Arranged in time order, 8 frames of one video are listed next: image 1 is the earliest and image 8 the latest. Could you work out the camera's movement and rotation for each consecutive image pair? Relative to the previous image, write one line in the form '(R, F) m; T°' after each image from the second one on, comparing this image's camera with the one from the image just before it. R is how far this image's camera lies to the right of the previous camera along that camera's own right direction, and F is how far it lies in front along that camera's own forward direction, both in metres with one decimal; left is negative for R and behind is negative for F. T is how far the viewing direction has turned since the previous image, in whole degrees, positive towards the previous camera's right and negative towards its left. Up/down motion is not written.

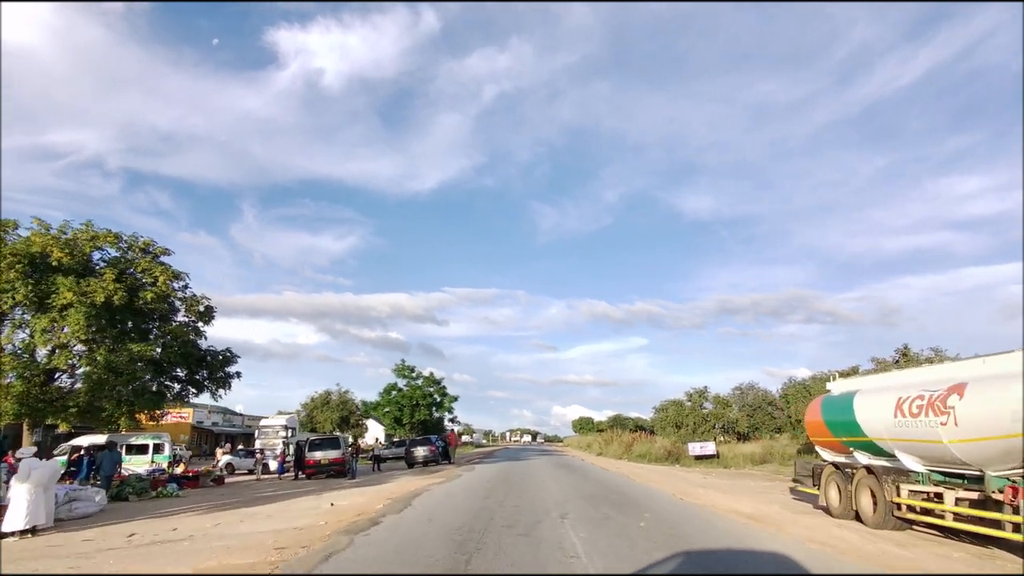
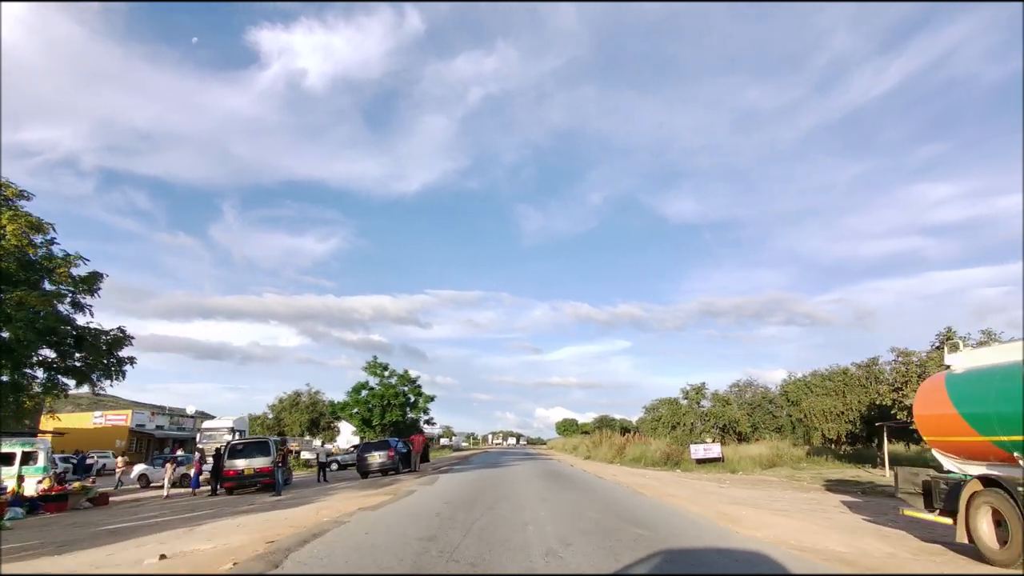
(+0.3, +6.0) m; +1°
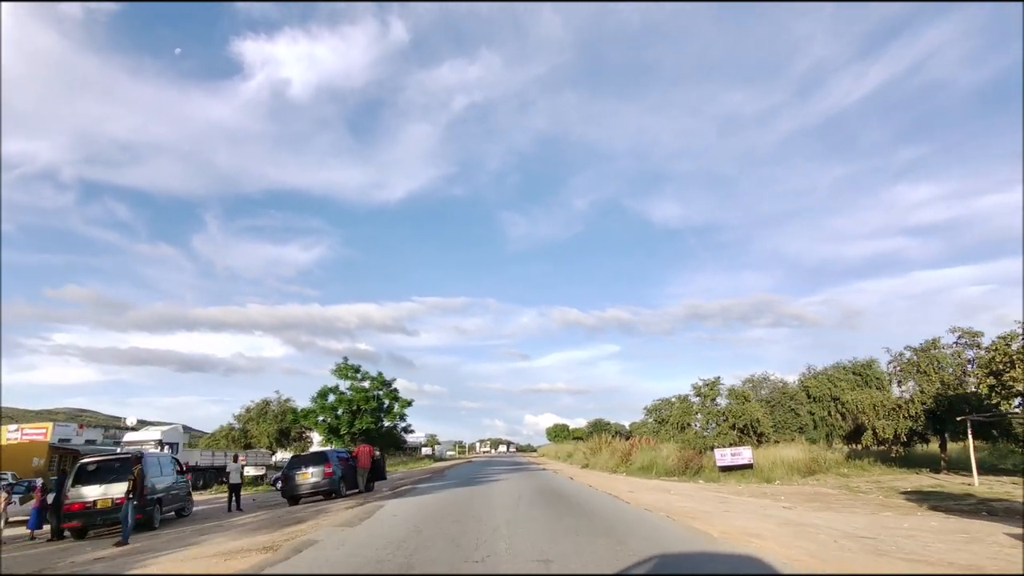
(+0.2, +7.5) m; +1°
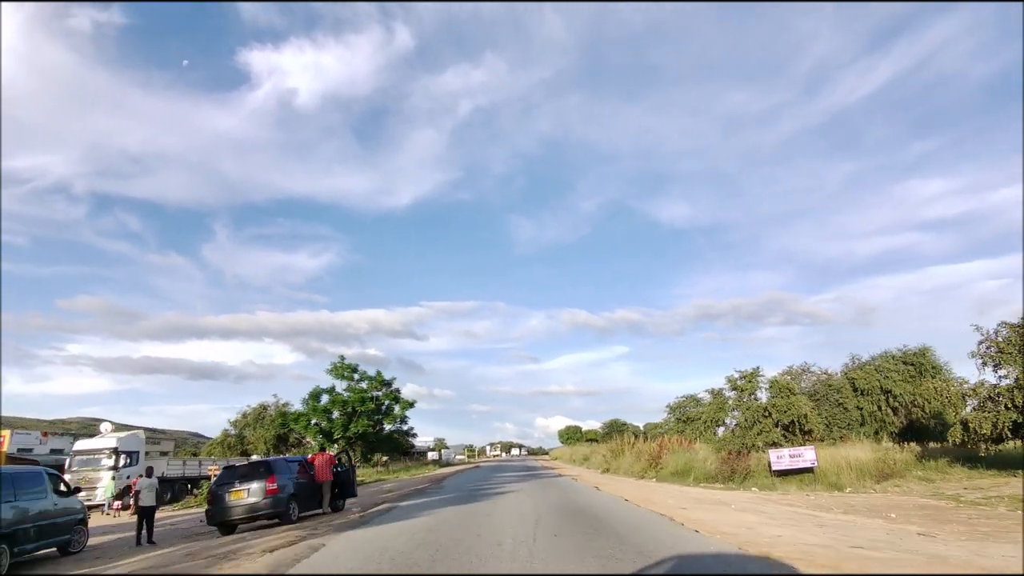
(0.0, +5.7) m; -1°
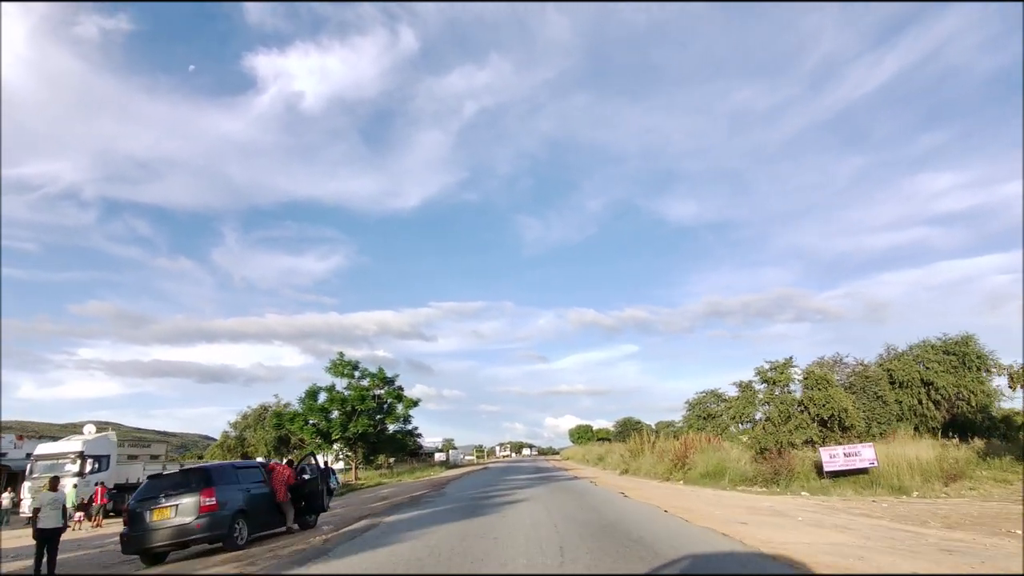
(0.0, +3.6) m; -1°
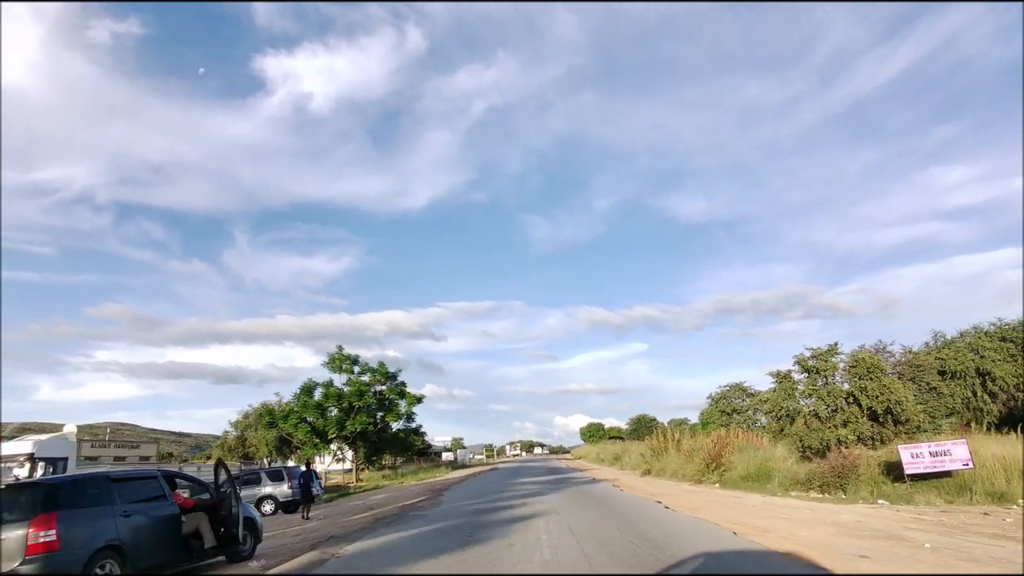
(0.0, +4.1) m; -1°
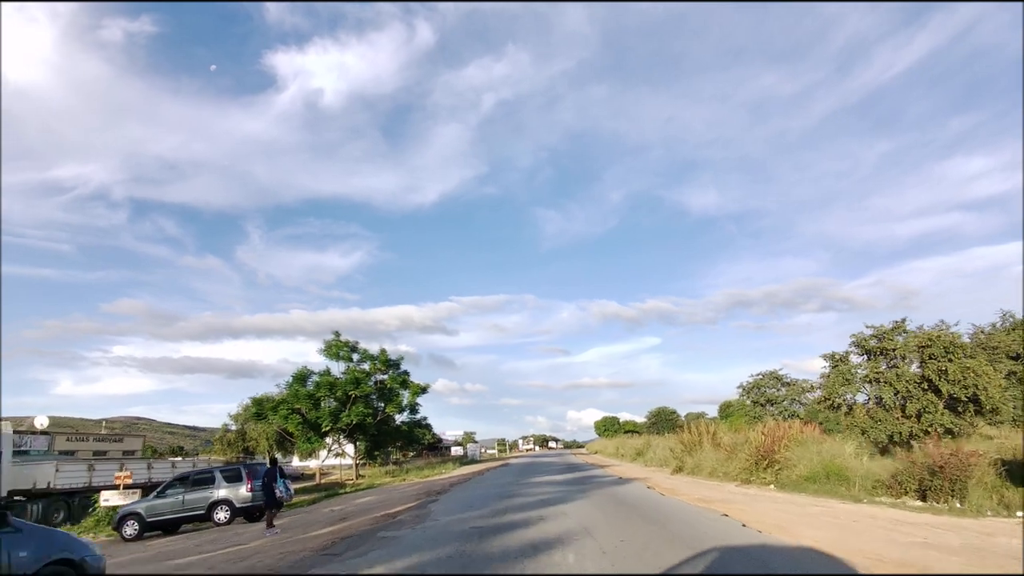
(0.0, +4.7) m; -1°
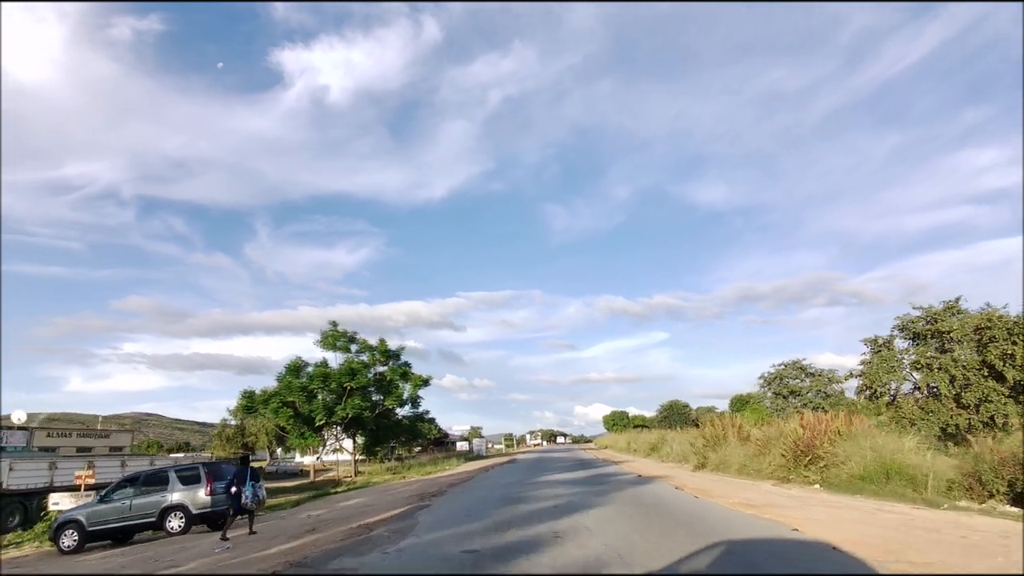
(0.0, +3.0) m; -1°
